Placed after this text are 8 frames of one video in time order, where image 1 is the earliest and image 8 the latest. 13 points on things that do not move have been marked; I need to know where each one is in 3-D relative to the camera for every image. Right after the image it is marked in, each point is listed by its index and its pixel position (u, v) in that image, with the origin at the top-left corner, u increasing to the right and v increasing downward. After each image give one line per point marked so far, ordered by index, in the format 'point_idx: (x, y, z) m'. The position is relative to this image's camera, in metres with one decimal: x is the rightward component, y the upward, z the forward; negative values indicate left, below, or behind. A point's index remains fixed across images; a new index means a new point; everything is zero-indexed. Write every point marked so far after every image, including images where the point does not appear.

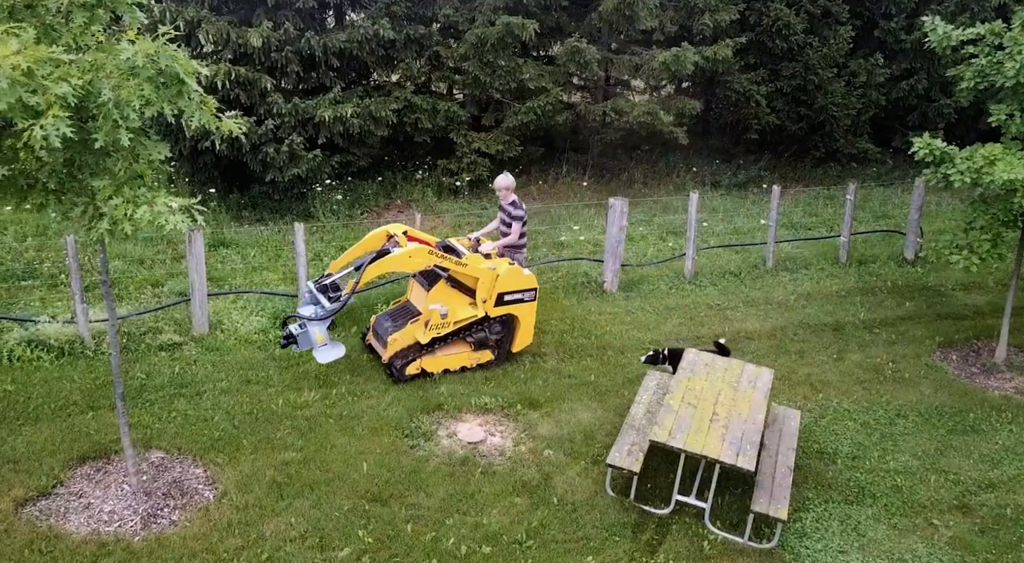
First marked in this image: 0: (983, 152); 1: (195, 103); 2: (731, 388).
0: (+4.4, +1.2, +7.2) m
1: (-2.1, +1.2, +5.1) m
2: (+1.8, -0.9, +6.4) m
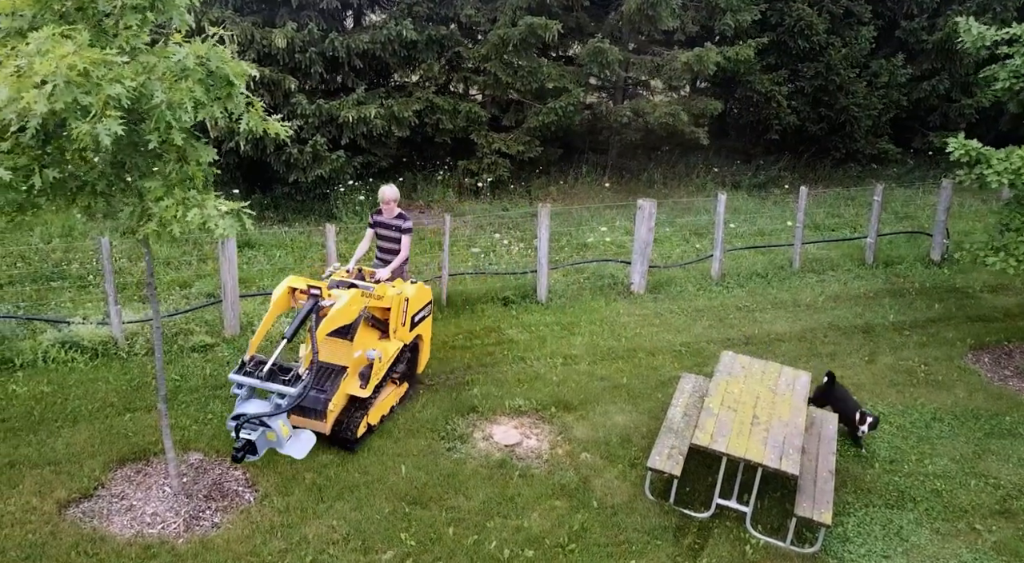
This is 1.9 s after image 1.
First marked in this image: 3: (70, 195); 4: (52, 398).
0: (+4.7, +1.2, +7.2) m
1: (-1.8, +1.1, +5.1) m
2: (+2.1, -0.9, +6.4) m
3: (-2.8, +0.5, +4.8) m
4: (-3.9, -1.0, +6.6) m
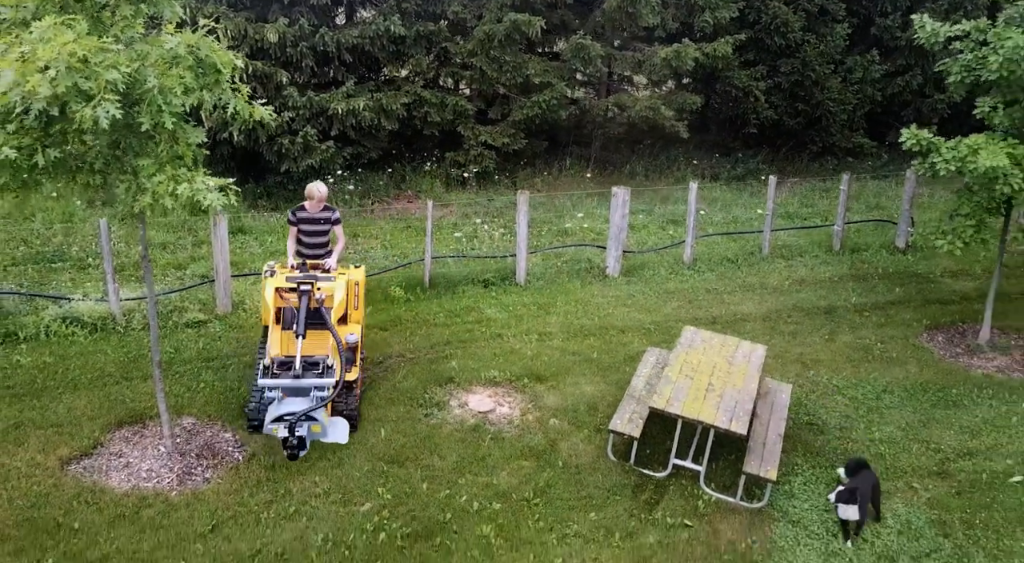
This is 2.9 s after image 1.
0: (+4.5, +1.4, +7.6) m
1: (-2.0, +1.4, +5.5) m
2: (+1.9, -0.7, +6.8) m
3: (-3.0, +0.7, +5.3) m
4: (-4.1, -0.8, +7.0) m
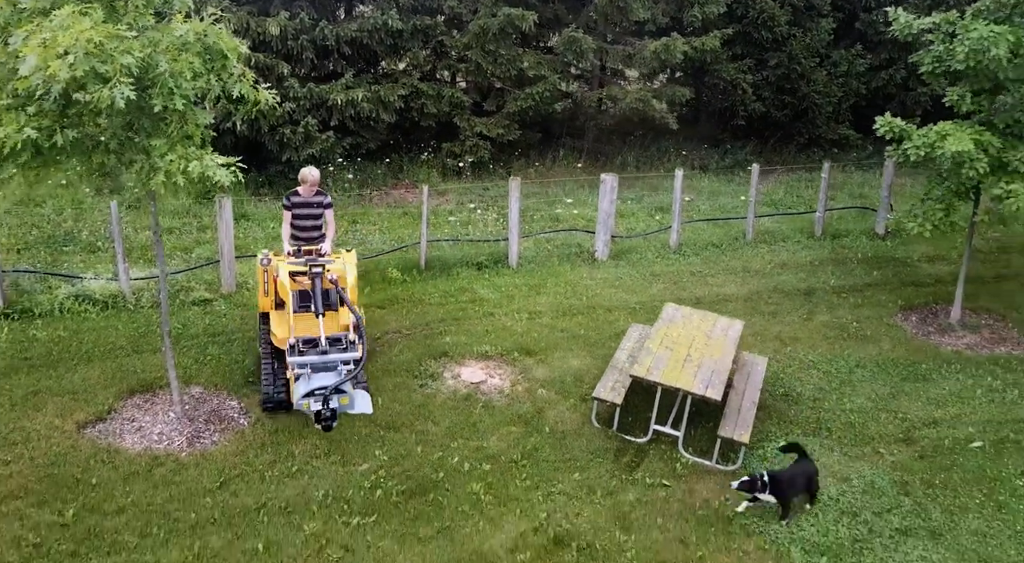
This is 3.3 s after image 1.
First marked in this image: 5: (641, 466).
0: (+4.4, +1.6, +8.0) m
1: (-2.1, +1.6, +5.9) m
2: (+1.8, -0.5, +7.2) m
3: (-3.1, +0.9, +5.7) m
4: (-4.2, -0.6, +7.4) m
5: (+1.1, -1.5, +6.4) m
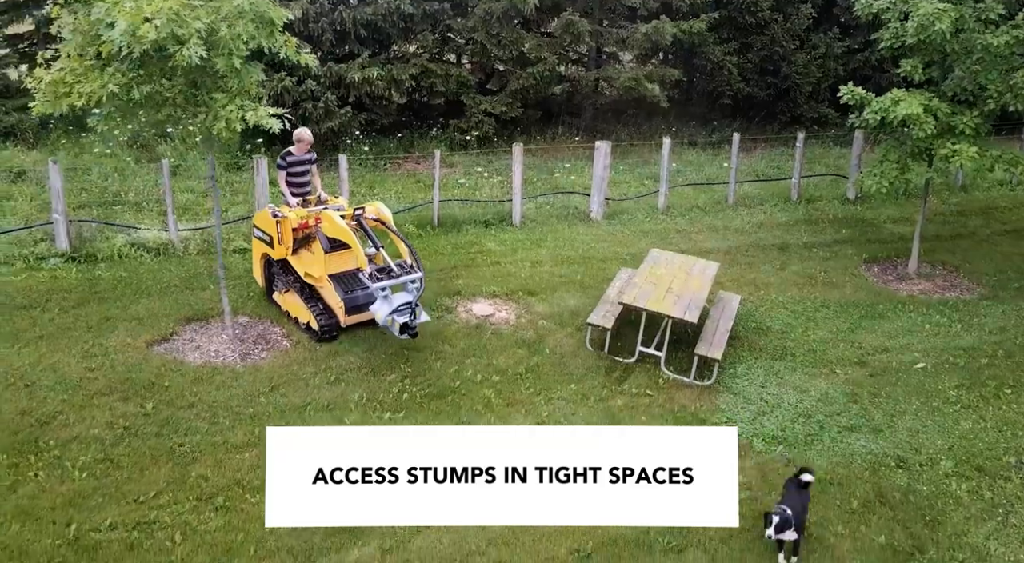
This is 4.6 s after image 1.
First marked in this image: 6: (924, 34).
0: (+4.4, +2.2, +9.1) m
1: (-2.0, +2.1, +6.9) m
2: (+1.8, +0.1, +8.3) m
3: (-3.0, +1.5, +6.7) m
4: (-4.1, 0.0, +8.4) m
5: (+1.1, -0.9, +7.4) m
6: (+4.7, +2.8, +8.8) m
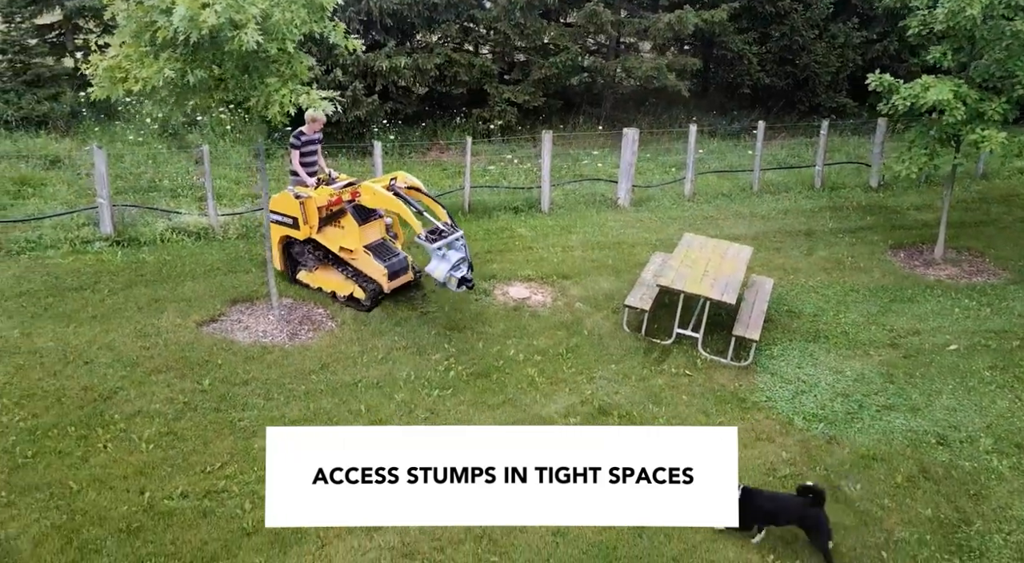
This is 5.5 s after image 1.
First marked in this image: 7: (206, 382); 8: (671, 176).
0: (+4.8, +2.4, +9.2) m
1: (-1.6, +2.3, +7.1) m
2: (+2.3, +0.3, +8.4) m
3: (-2.6, +1.7, +6.9) m
4: (-3.7, +0.2, +8.6) m
5: (+1.5, -0.8, +7.6) m
6: (+5.1, +3.0, +8.9) m
7: (-2.6, -0.9, +6.6) m
8: (+2.6, +1.7, +12.6) m
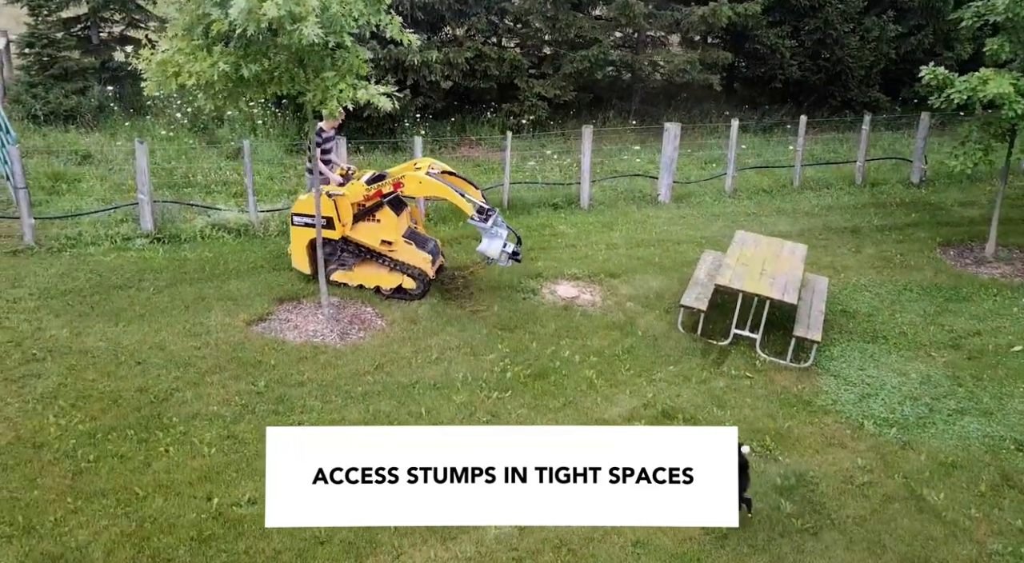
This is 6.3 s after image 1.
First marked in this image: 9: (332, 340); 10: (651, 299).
0: (+5.4, +2.4, +9.0) m
1: (-1.1, +2.3, +6.9) m
2: (+2.8, +0.3, +8.2) m
3: (-2.1, +1.7, +6.7) m
4: (-3.2, +0.2, +8.4) m
5: (+2.0, -0.7, +7.4) m
6: (+5.6, +3.0, +8.7) m
7: (-2.1, -0.8, +6.4) m
8: (+3.1, +1.7, +12.4) m
9: (-1.7, -0.5, +7.2) m
10: (+1.5, -0.2, +8.4) m
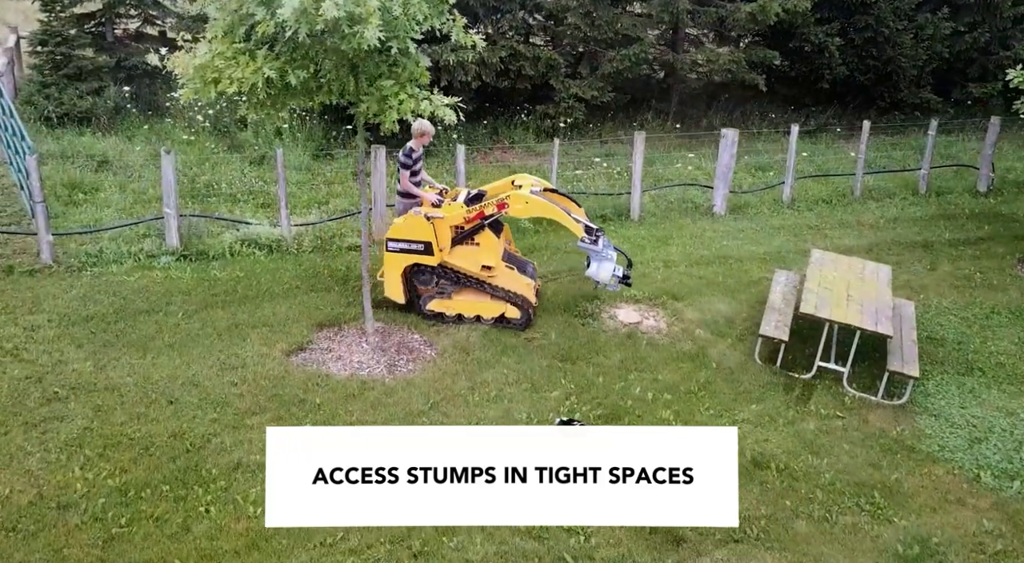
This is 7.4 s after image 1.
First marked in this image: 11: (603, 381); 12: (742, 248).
0: (+6.0, +2.1, +8.3) m
1: (-0.5, +2.1, +6.2) m
2: (+3.3, 0.0, +7.5) m
3: (-1.5, +1.5, +6.0) m
4: (-2.6, 0.0, +7.8) m
5: (+2.6, -1.0, +6.7) m
6: (+6.2, +2.8, +8.0) m
7: (-1.5, -1.1, +5.8) m
8: (+3.7, +1.5, +11.7) m
9: (-1.1, -0.8, +6.6) m
10: (+2.1, -0.4, +7.7) m
11: (+0.8, -0.9, +6.7) m
12: (+2.8, +0.4, +9.4) m
